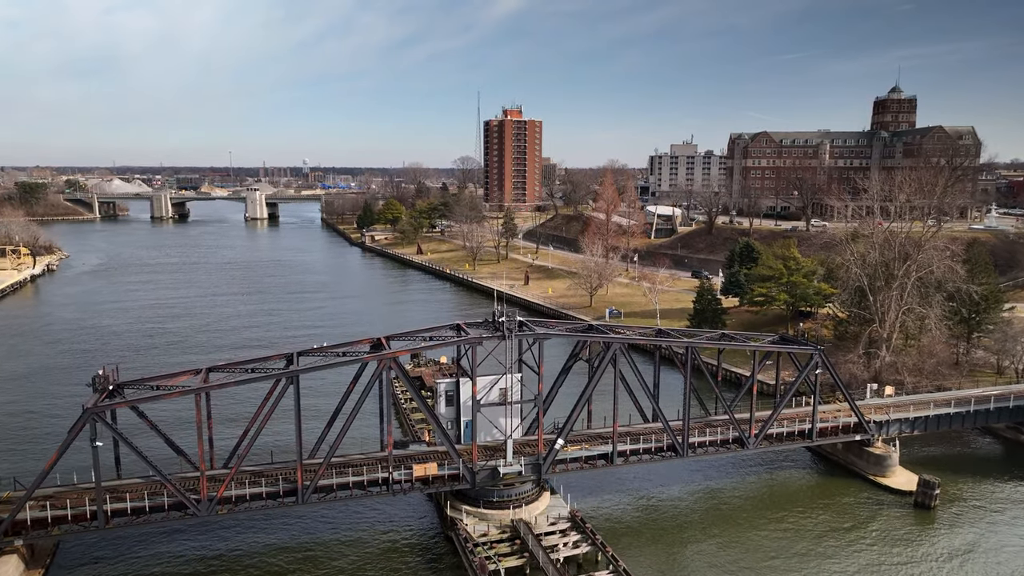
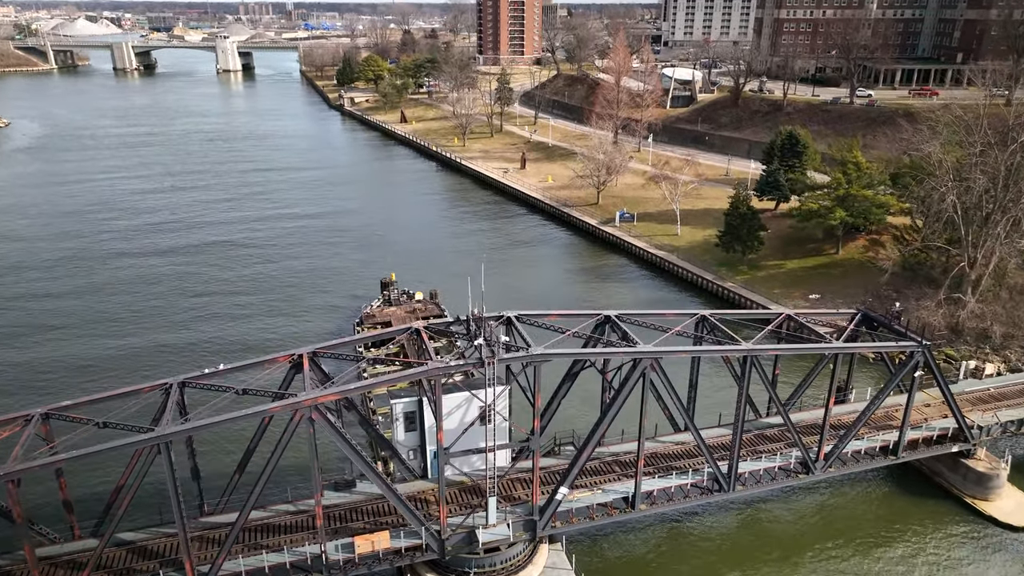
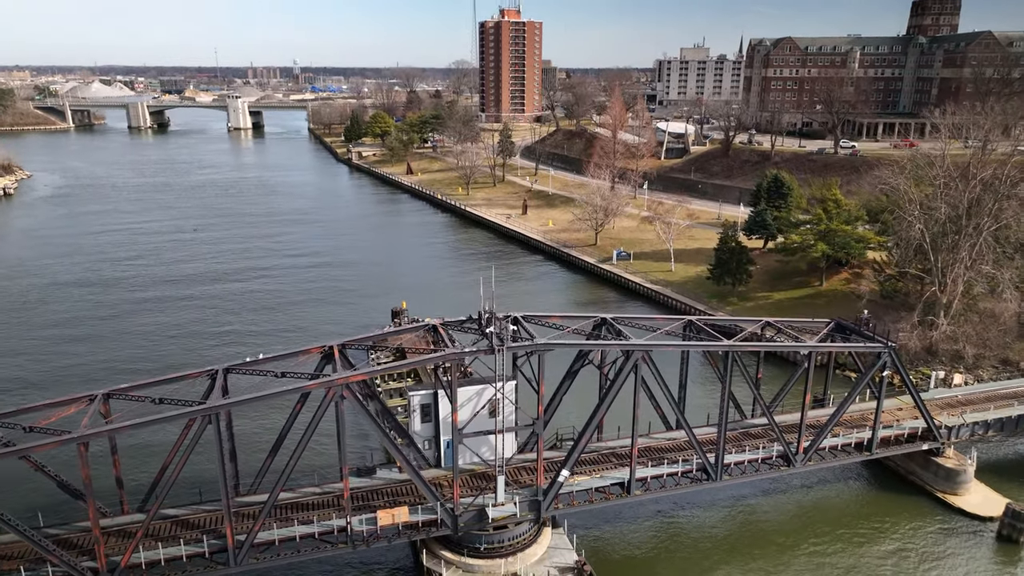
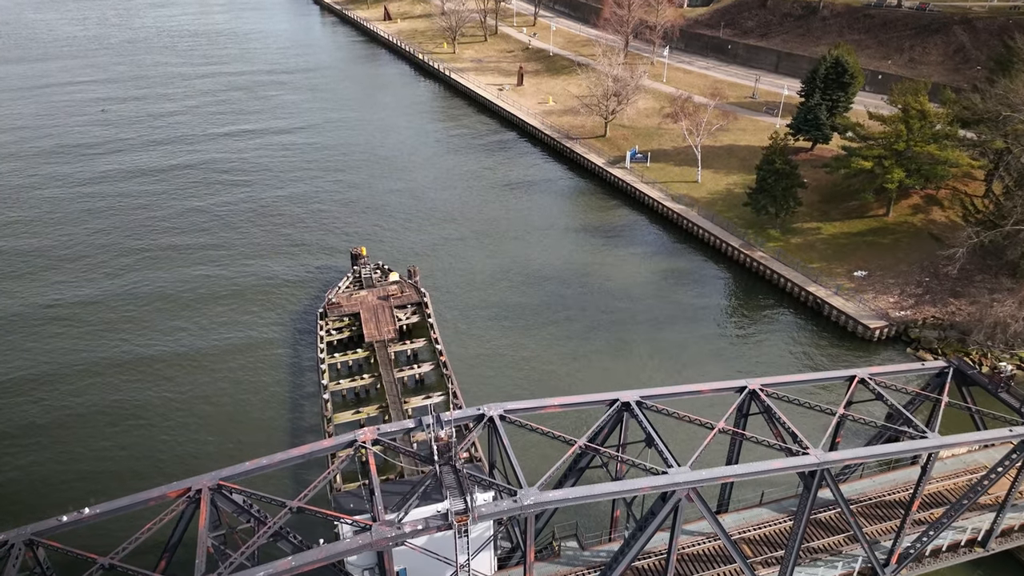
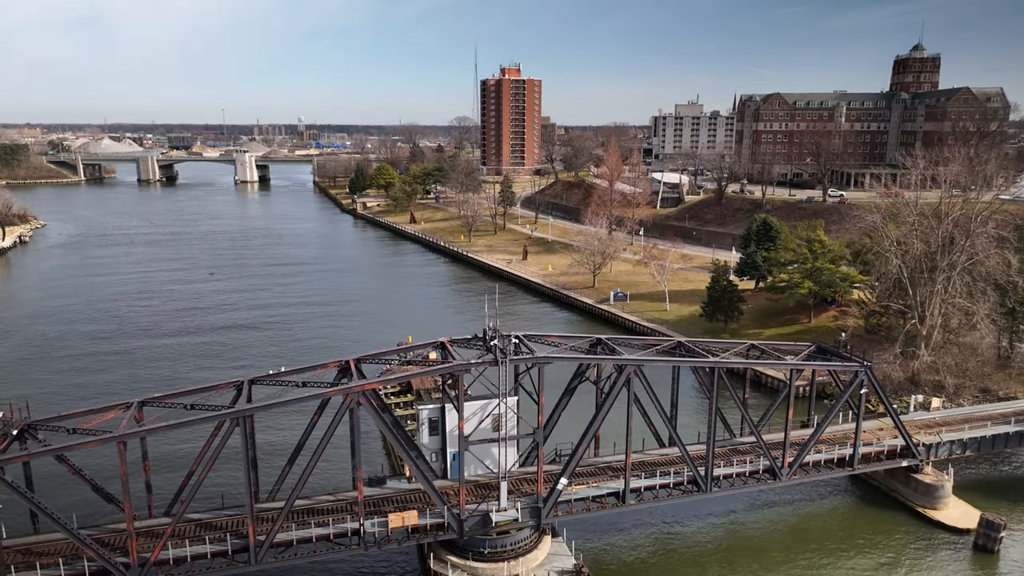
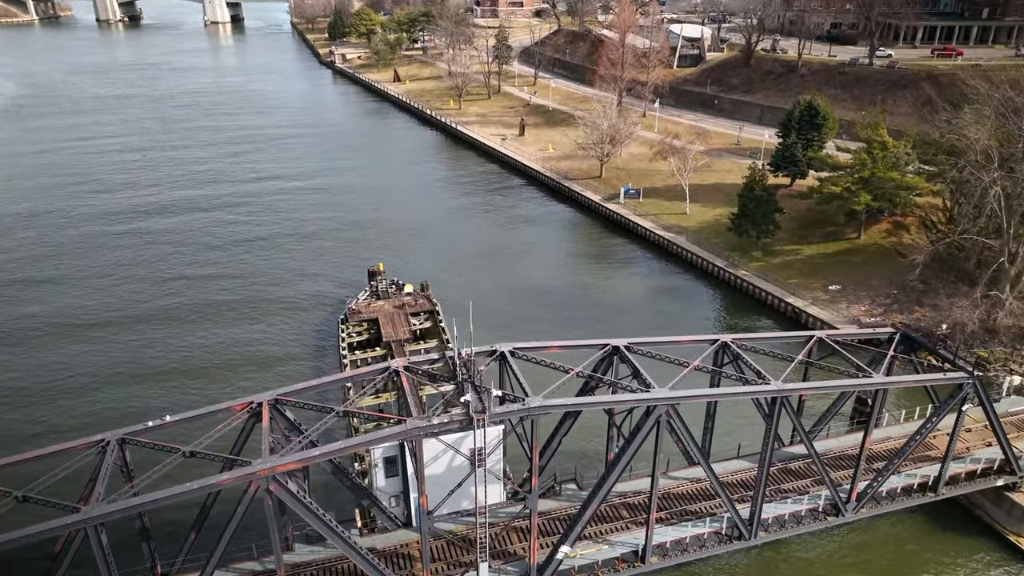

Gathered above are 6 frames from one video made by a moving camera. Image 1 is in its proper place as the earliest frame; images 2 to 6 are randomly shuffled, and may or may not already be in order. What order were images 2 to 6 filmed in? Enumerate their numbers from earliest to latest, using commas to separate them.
5, 3, 2, 6, 4
